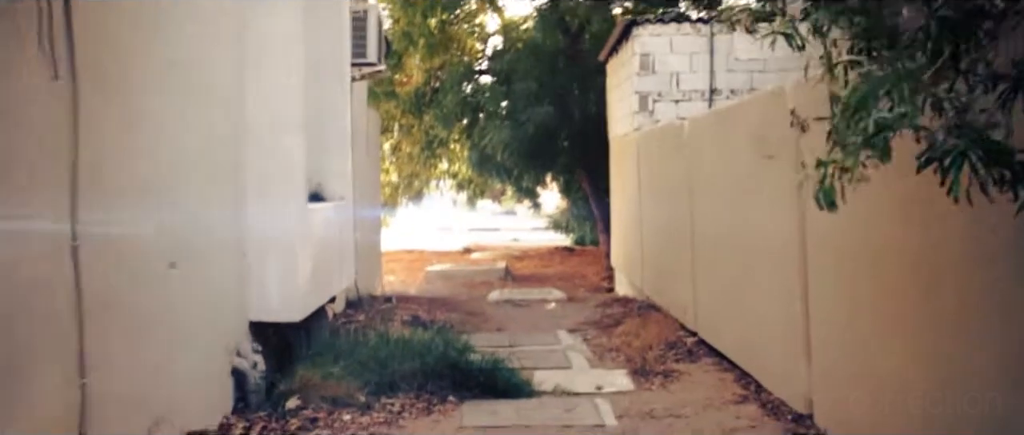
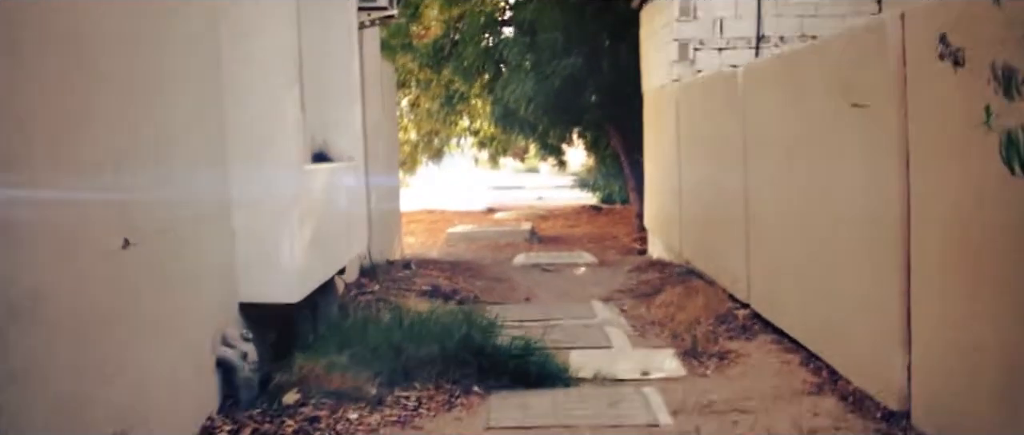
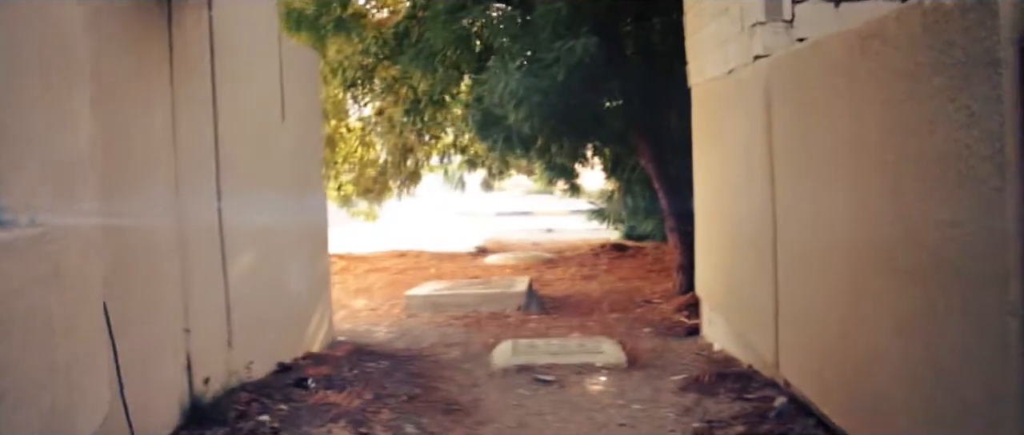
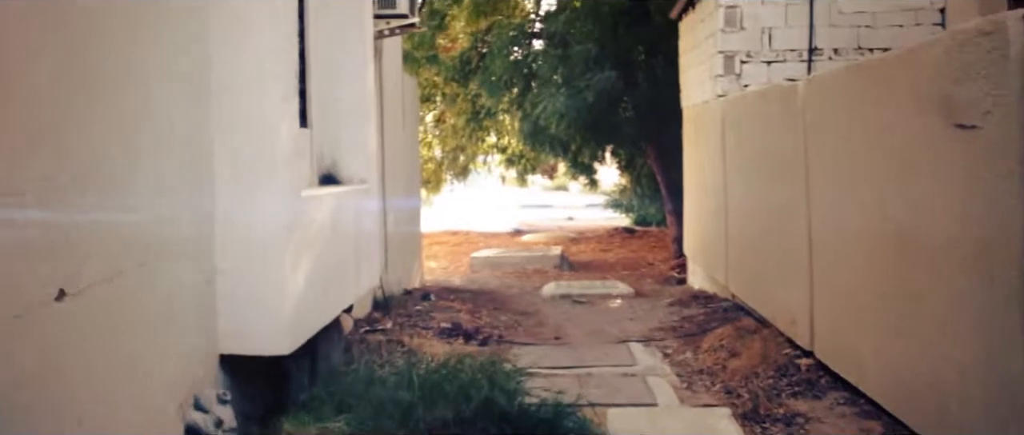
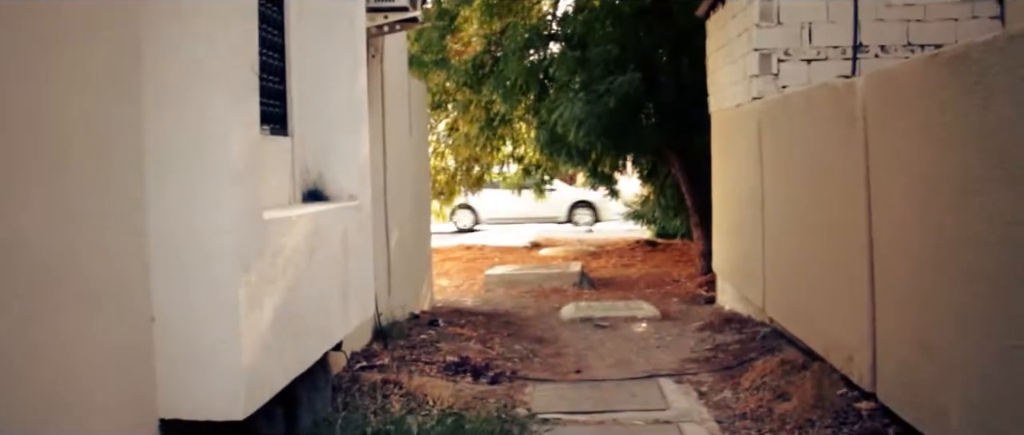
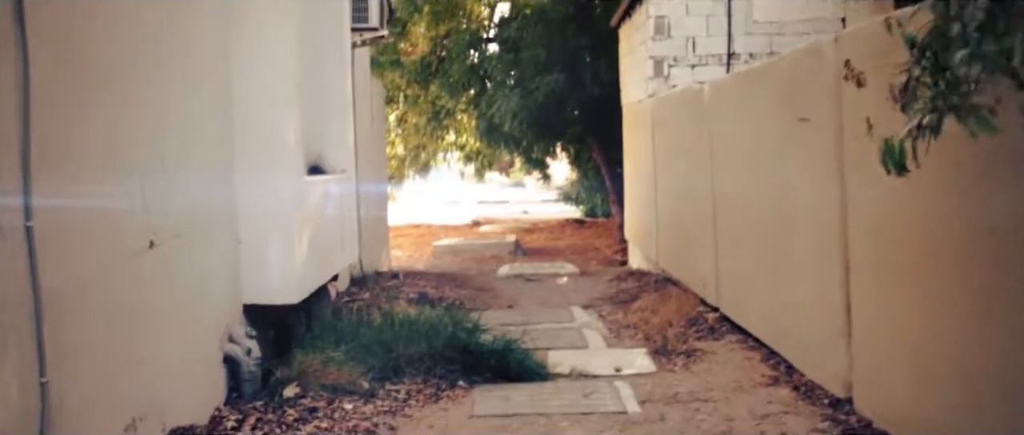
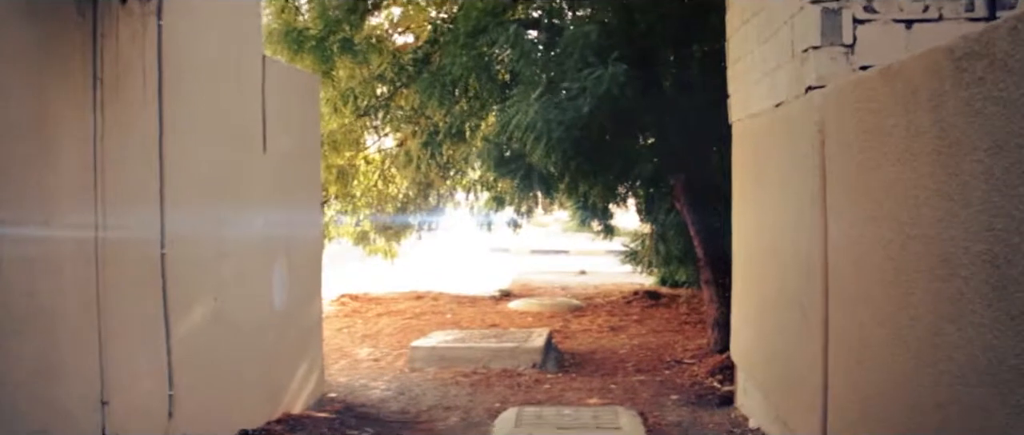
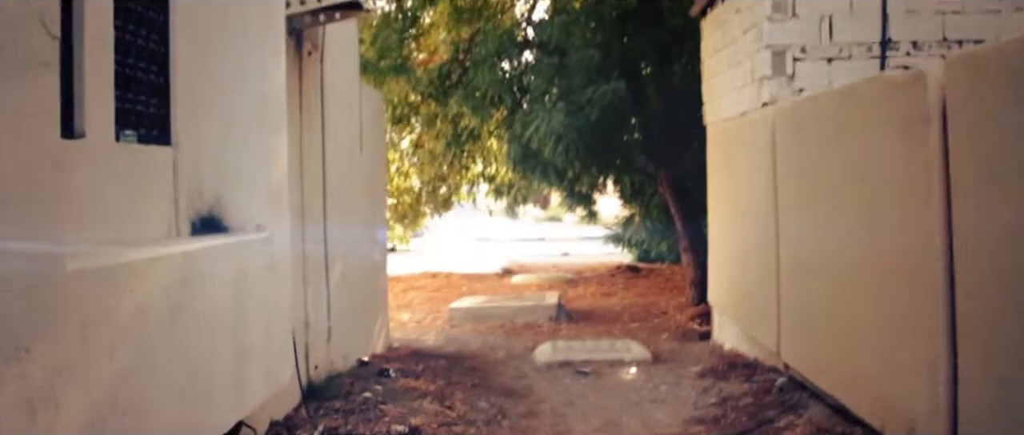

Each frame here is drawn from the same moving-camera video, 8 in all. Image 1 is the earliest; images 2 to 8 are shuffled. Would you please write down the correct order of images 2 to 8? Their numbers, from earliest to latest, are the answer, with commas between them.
6, 2, 4, 5, 8, 3, 7
